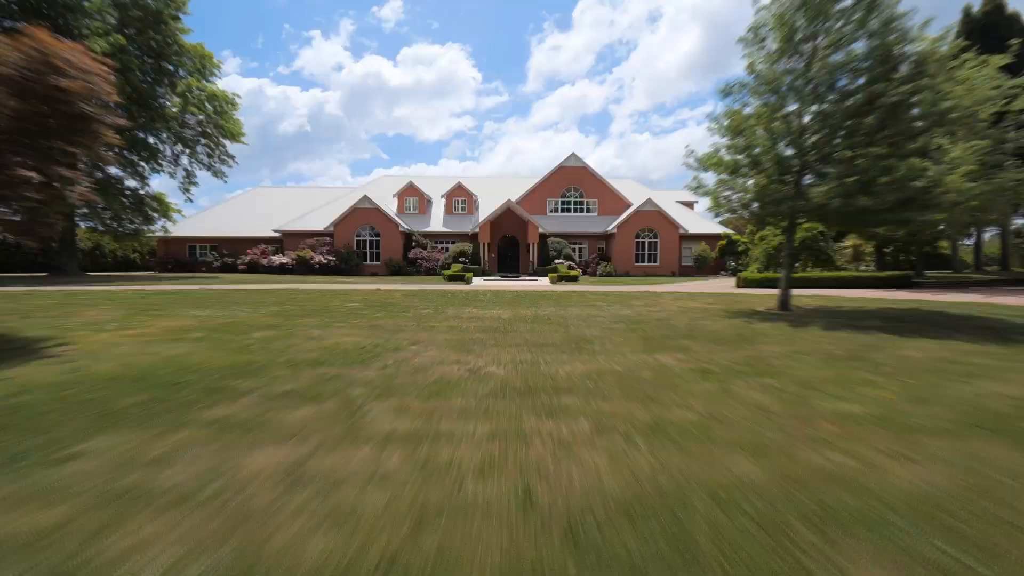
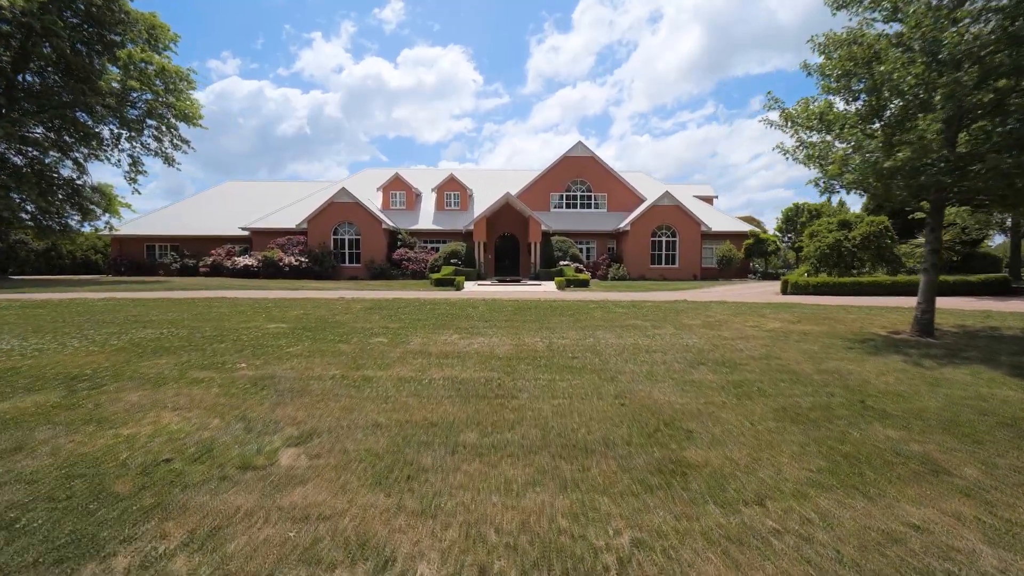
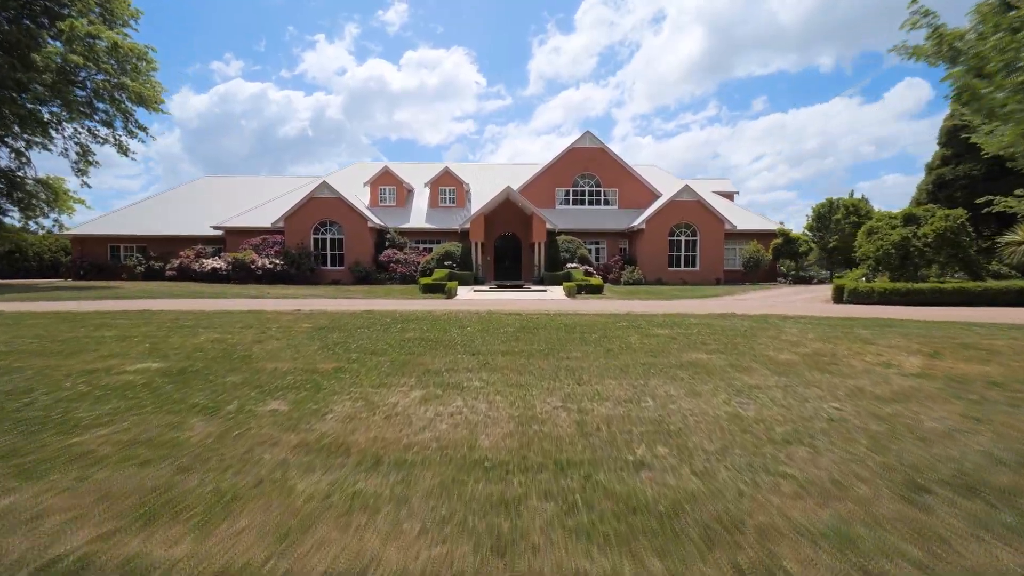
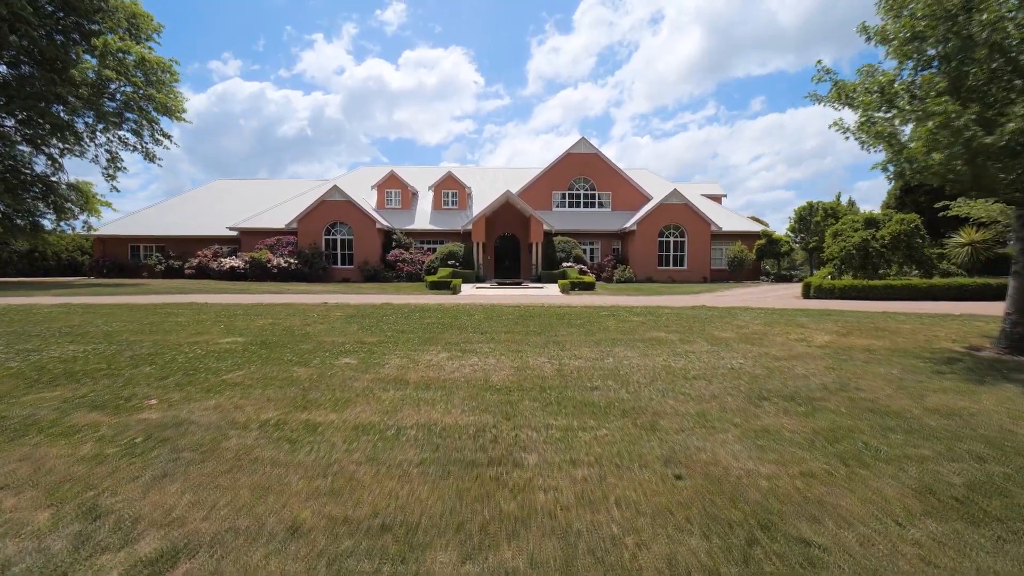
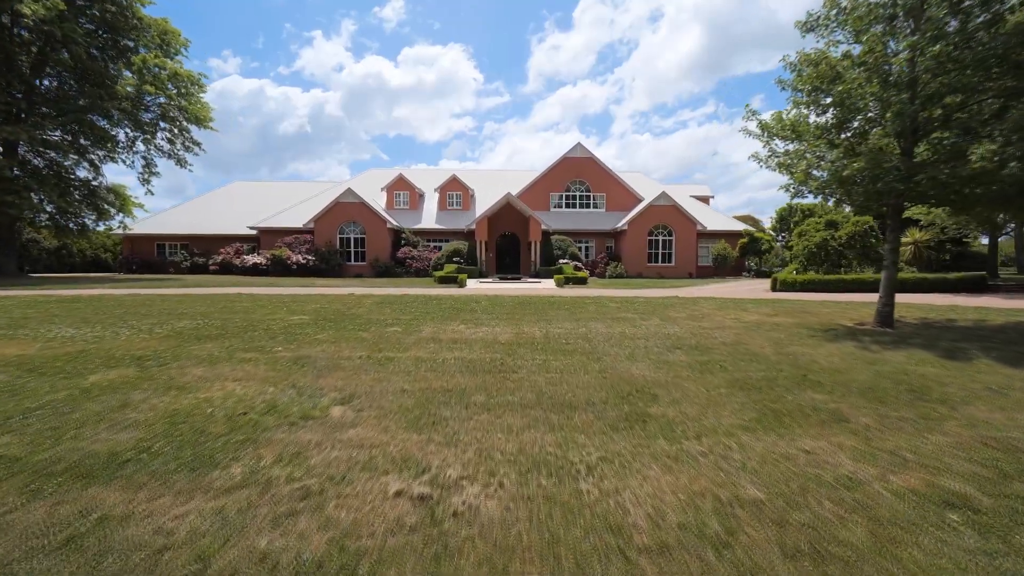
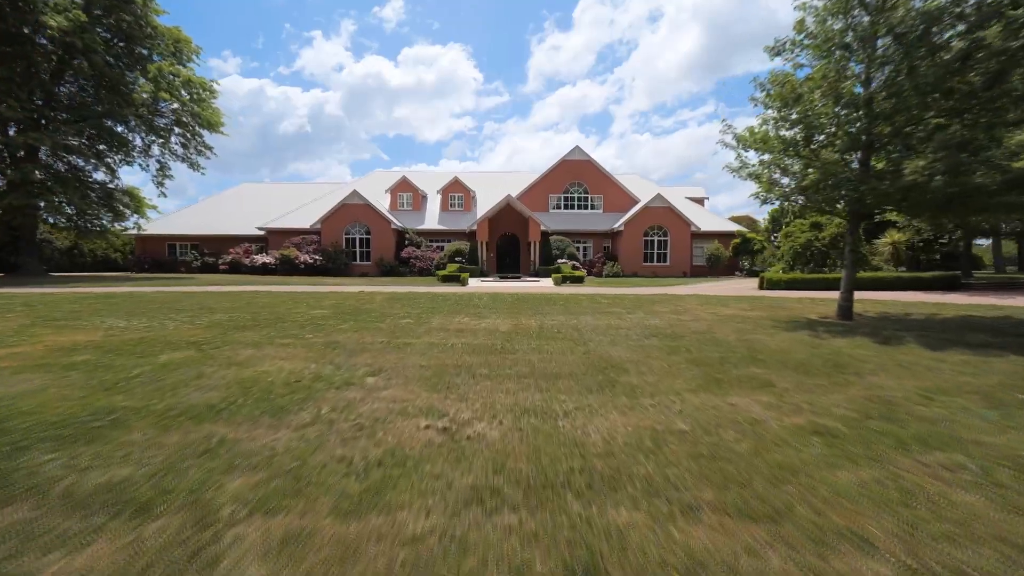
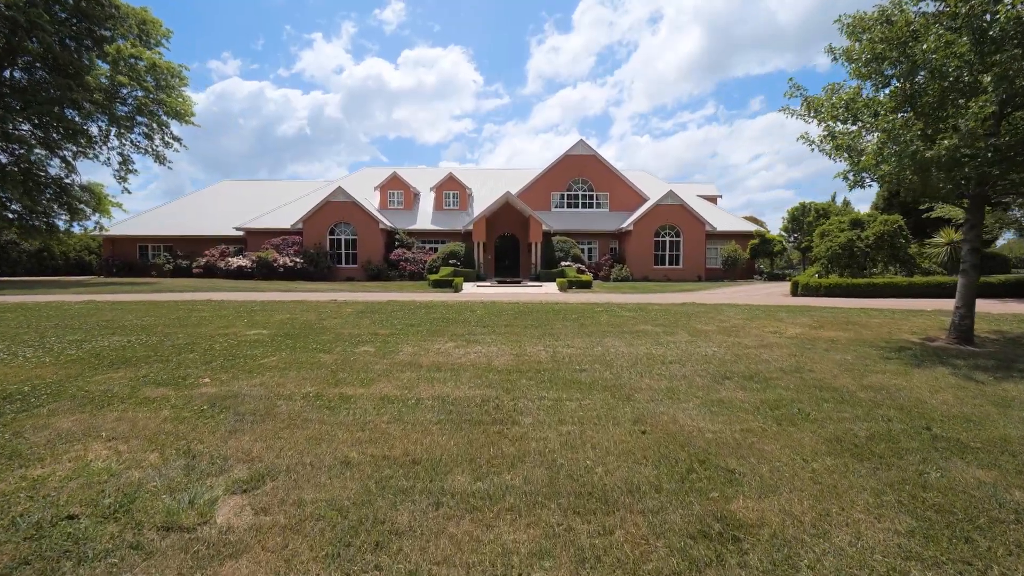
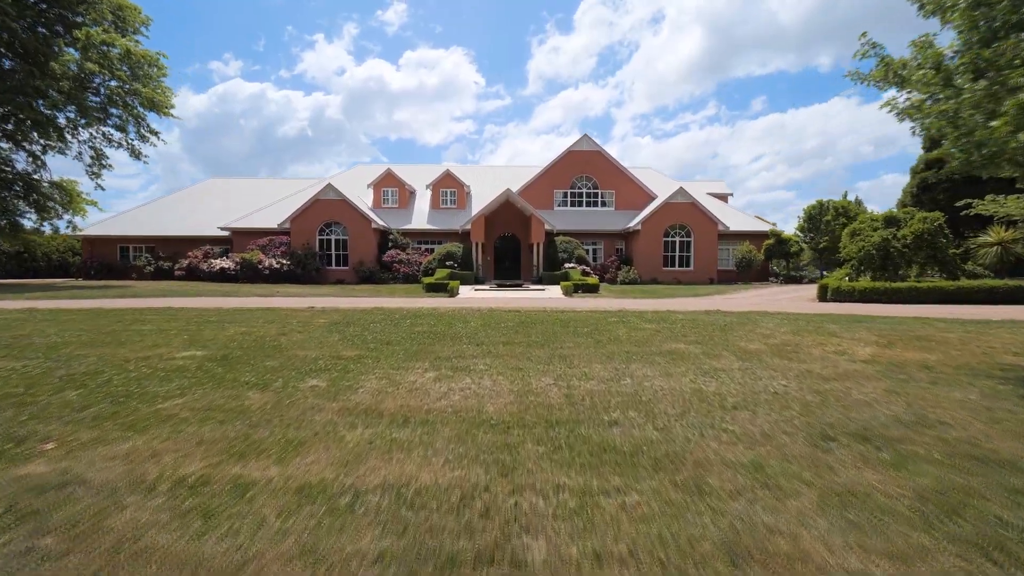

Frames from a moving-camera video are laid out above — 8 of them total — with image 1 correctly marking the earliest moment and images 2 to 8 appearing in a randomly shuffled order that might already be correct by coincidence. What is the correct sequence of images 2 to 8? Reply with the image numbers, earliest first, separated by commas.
6, 5, 2, 7, 4, 8, 3
